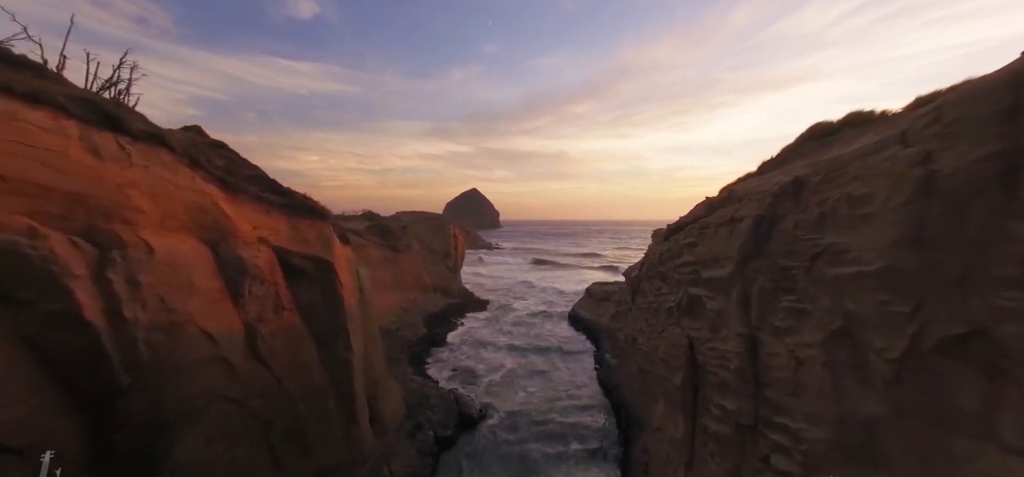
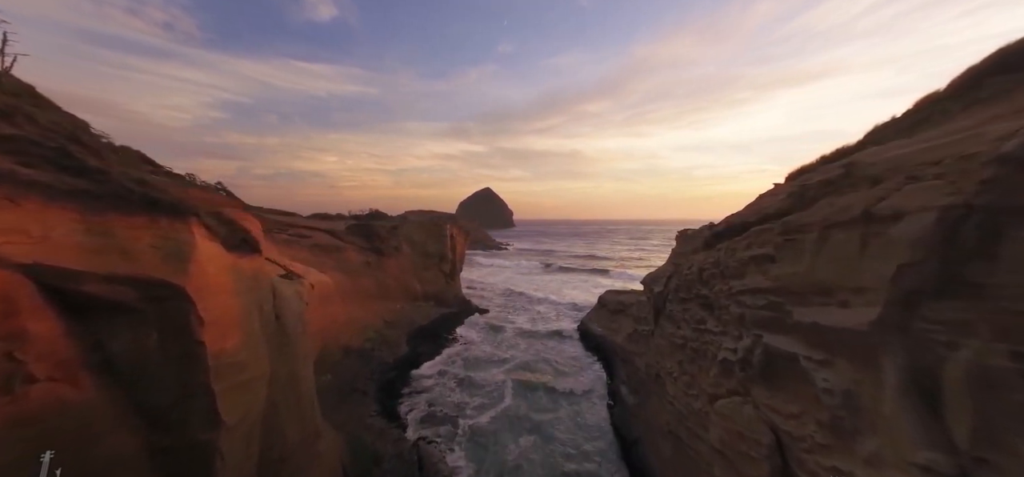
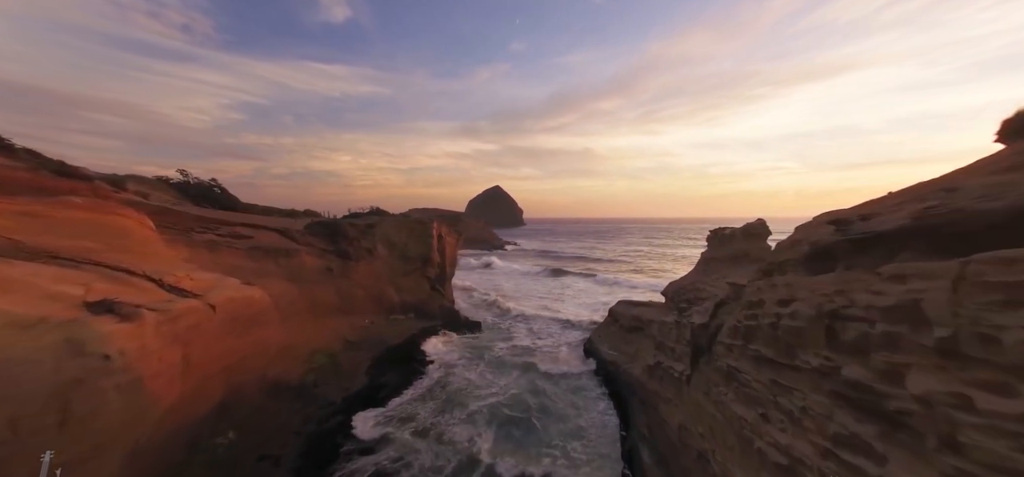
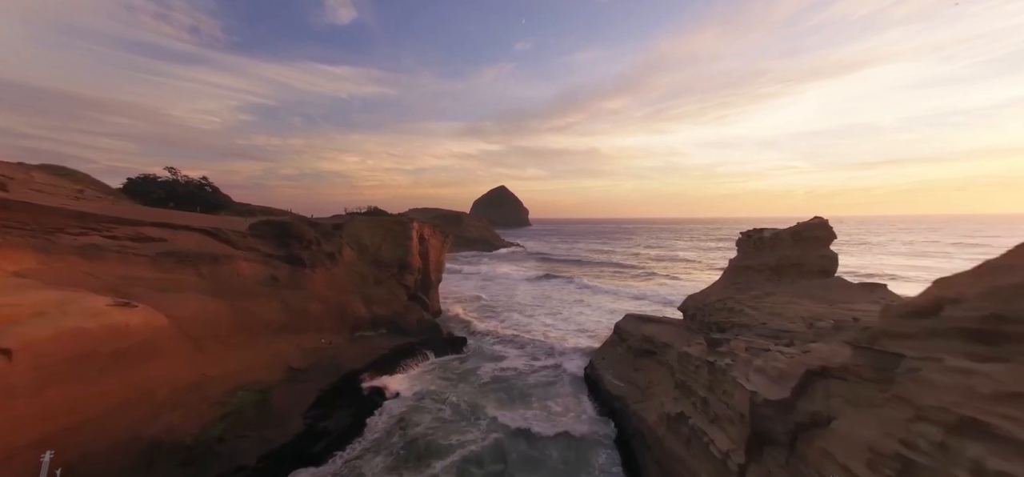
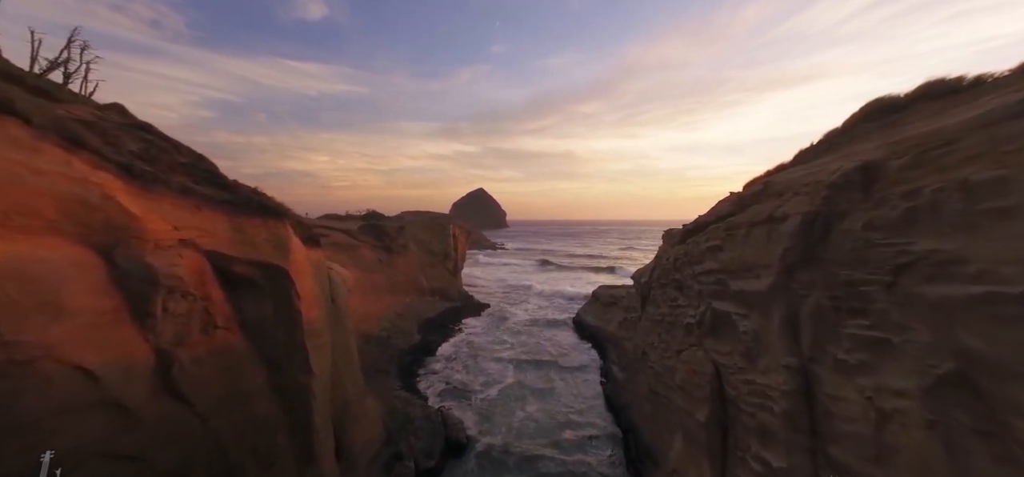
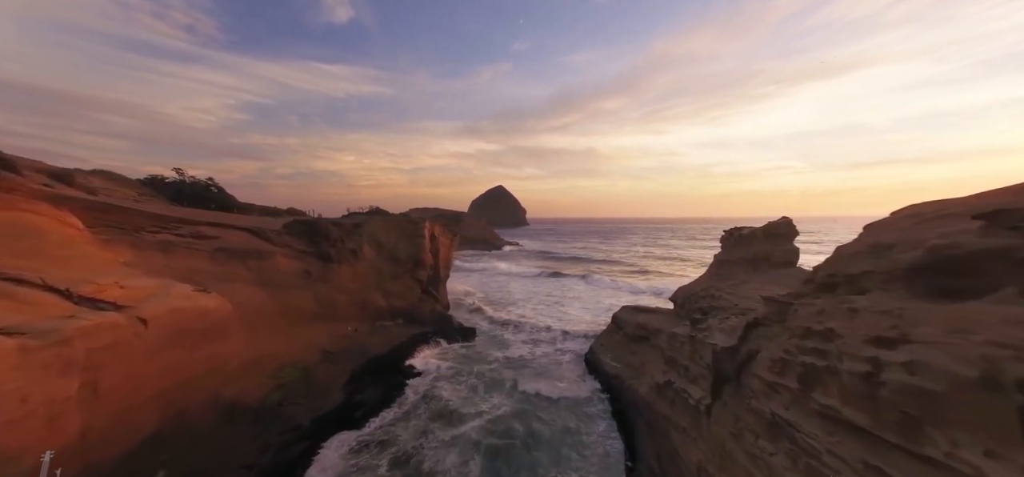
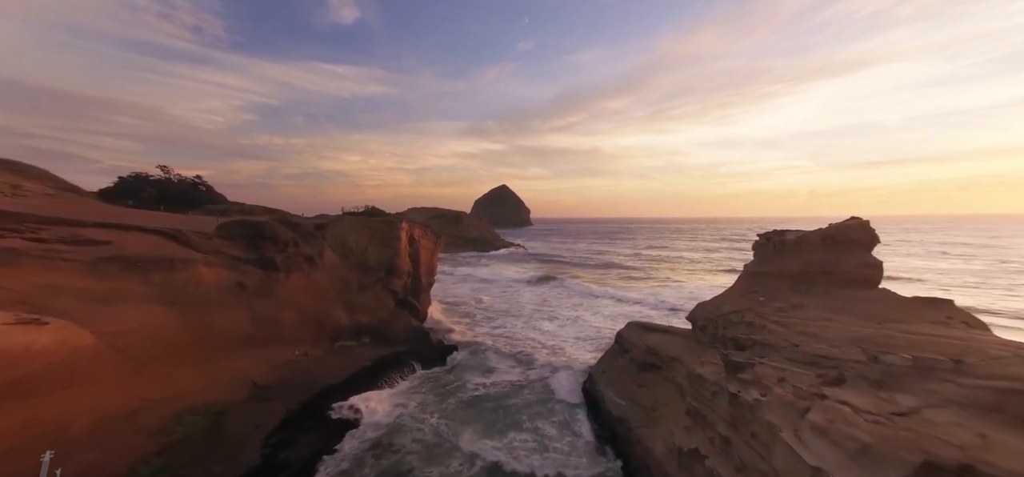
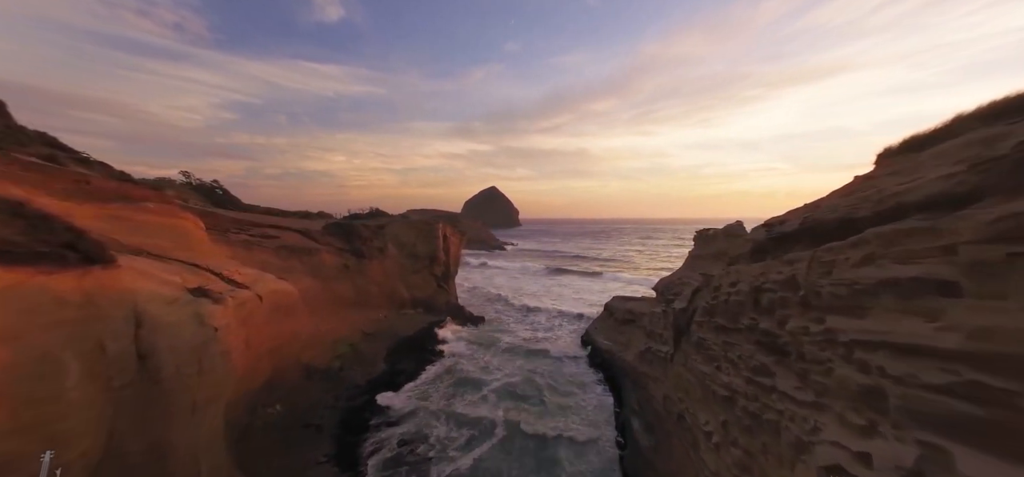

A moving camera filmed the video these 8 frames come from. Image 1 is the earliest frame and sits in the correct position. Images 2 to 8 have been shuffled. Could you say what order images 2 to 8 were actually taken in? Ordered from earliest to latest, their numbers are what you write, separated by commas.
5, 2, 8, 3, 6, 4, 7
